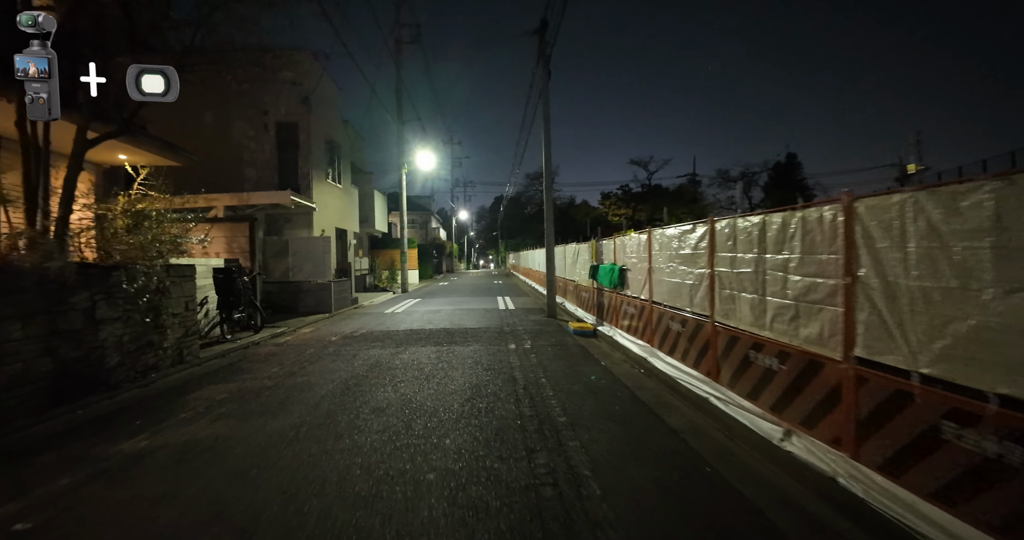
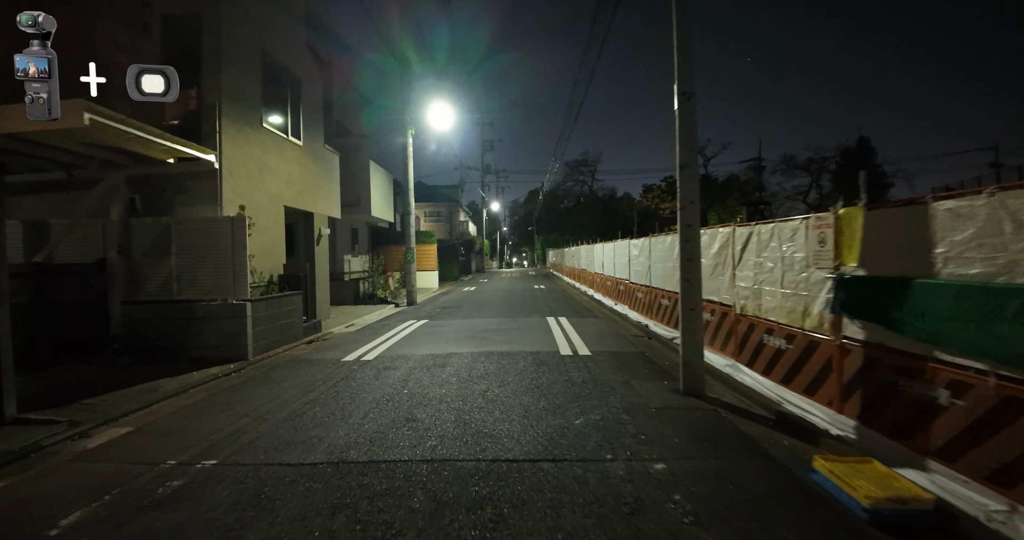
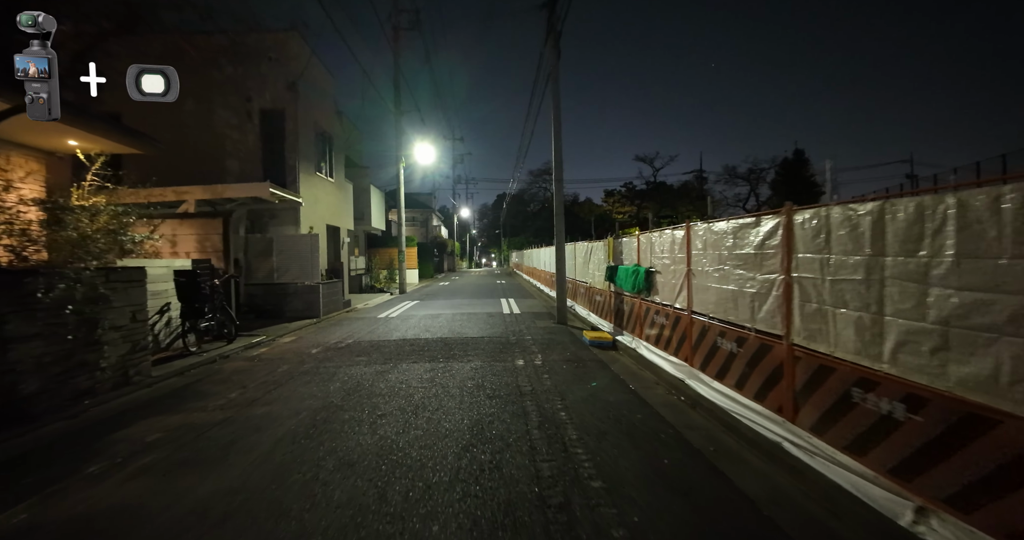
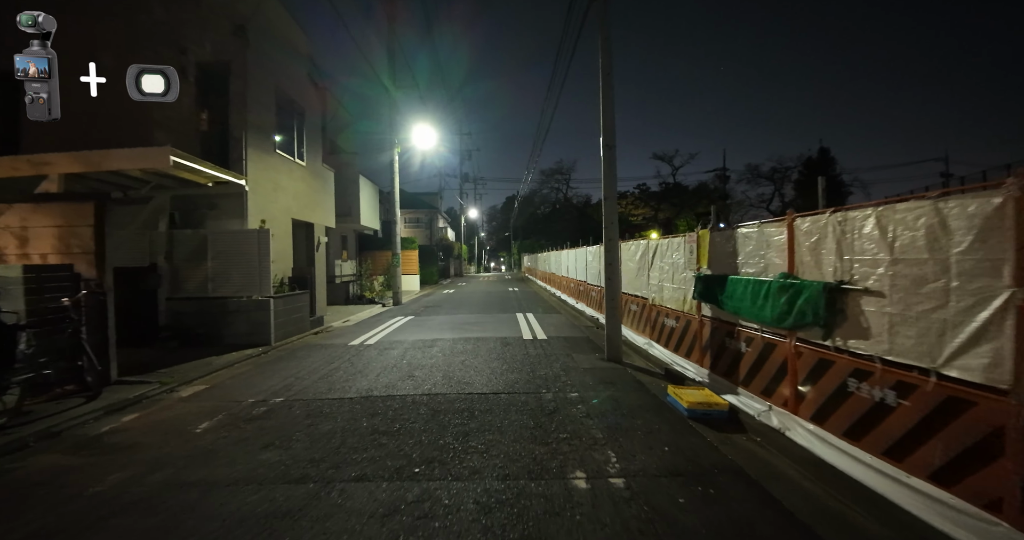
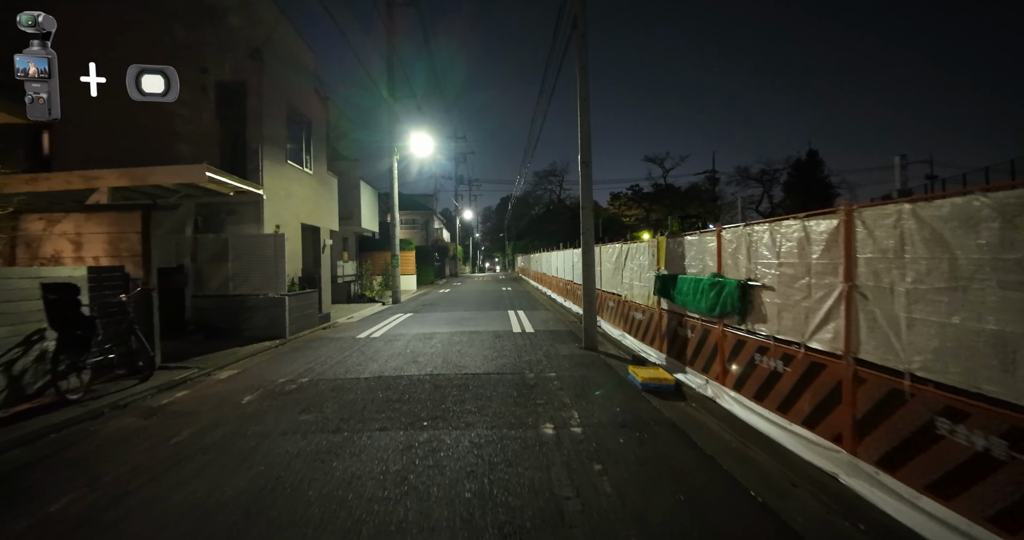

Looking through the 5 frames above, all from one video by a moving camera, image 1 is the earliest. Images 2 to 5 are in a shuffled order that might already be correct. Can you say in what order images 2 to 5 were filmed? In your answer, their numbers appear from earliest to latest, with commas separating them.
3, 5, 4, 2
